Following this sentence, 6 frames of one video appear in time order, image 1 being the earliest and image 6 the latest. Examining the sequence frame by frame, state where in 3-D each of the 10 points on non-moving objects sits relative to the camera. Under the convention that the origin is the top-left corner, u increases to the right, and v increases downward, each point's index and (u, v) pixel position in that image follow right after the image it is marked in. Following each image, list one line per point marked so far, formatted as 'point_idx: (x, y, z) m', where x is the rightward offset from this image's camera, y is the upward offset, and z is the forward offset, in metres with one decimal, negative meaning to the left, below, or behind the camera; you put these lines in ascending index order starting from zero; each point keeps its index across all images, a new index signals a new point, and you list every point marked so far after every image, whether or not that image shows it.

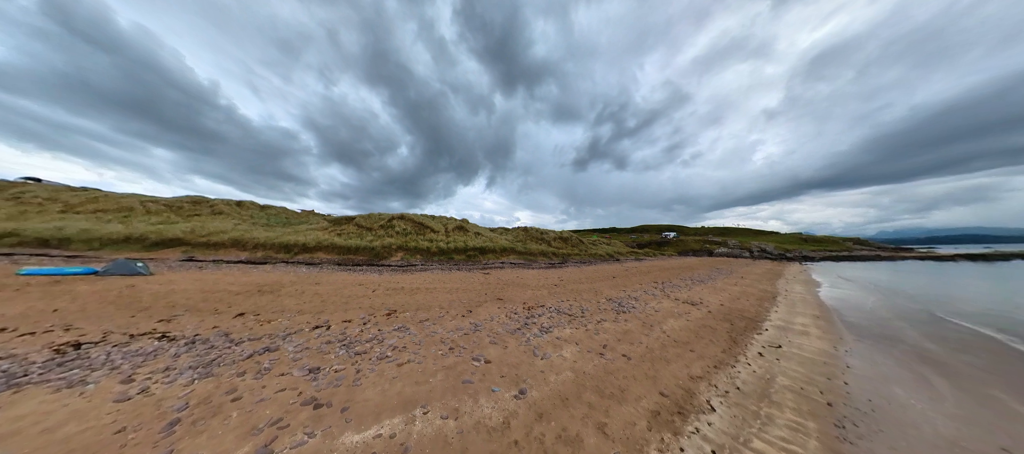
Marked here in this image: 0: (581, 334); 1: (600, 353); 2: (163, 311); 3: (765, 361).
0: (+2.5, -4.0, +7.7) m
1: (+2.6, -3.9, +6.6) m
2: (-21.9, -4.7, +12.6) m
3: (+6.9, -3.7, +5.5) m
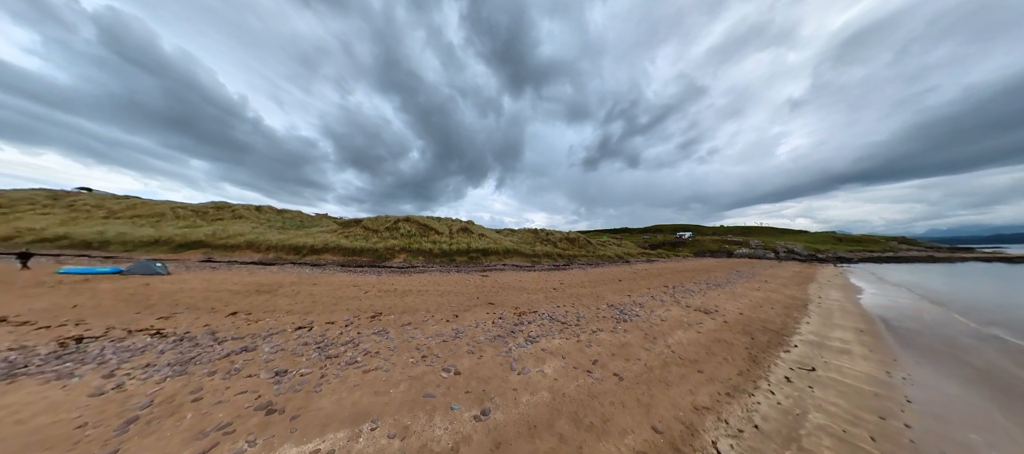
0: (+1.8, -3.9, +6.9) m
1: (+2.0, -3.9, +5.7) m
2: (-22.2, -4.9, +13.1) m
3: (+6.1, -3.5, +4.4) m
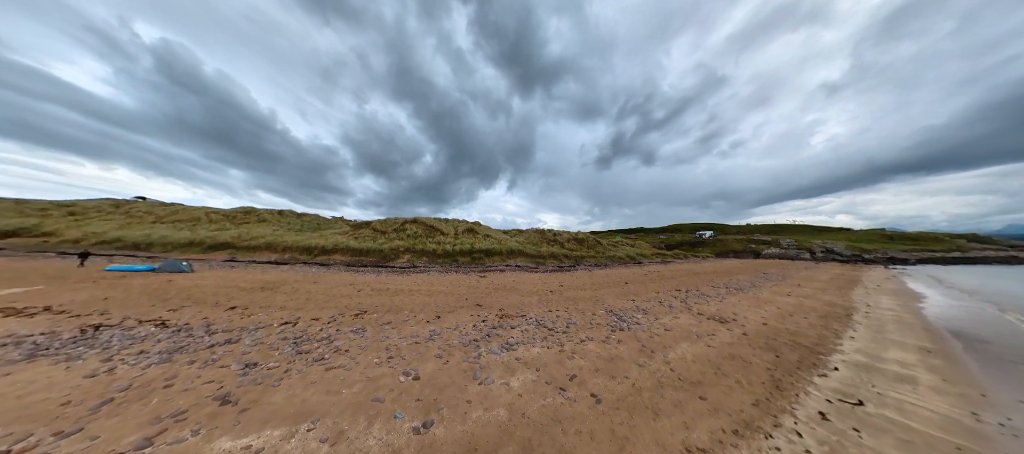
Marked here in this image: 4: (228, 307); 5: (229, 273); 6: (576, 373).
0: (+1.1, -3.7, +6.0) m
1: (+1.1, -3.7, +4.9) m
2: (-22.6, -5.0, +13.8) m
3: (+5.2, -3.3, +3.3) m
4: (-18.1, -4.9, +12.9) m
5: (-28.0, -4.4, +20.0) m
6: (+1.6, -3.7, +5.3) m
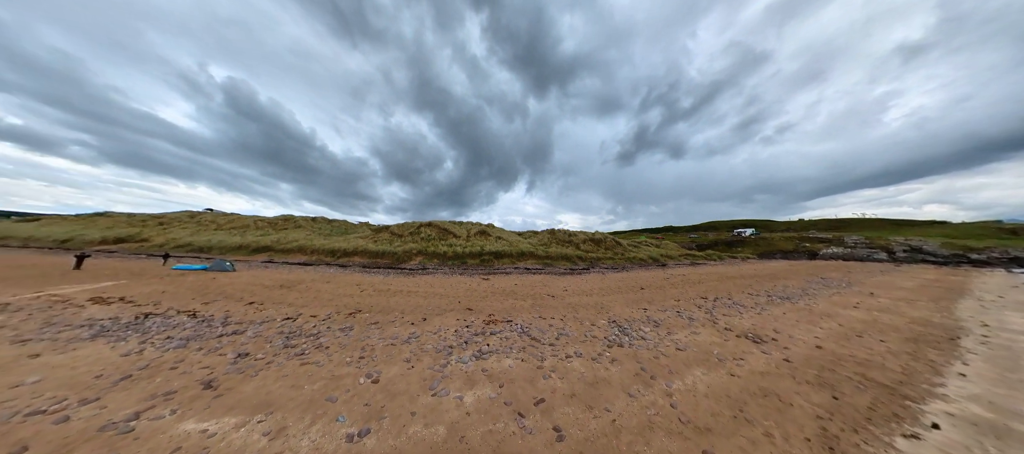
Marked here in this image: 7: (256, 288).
0: (+0.3, -3.7, +5.1) m
1: (+0.2, -3.6, +3.9) m
2: (-22.4, -5.4, +15.2) m
3: (+4.1, -3.1, +2.0) m
4: (-18.1, -5.3, +13.9) m
5: (-27.2, -5.0, +22.0) m
6: (+0.7, -3.6, +4.3) m
7: (-20.8, -5.1, +16.5) m
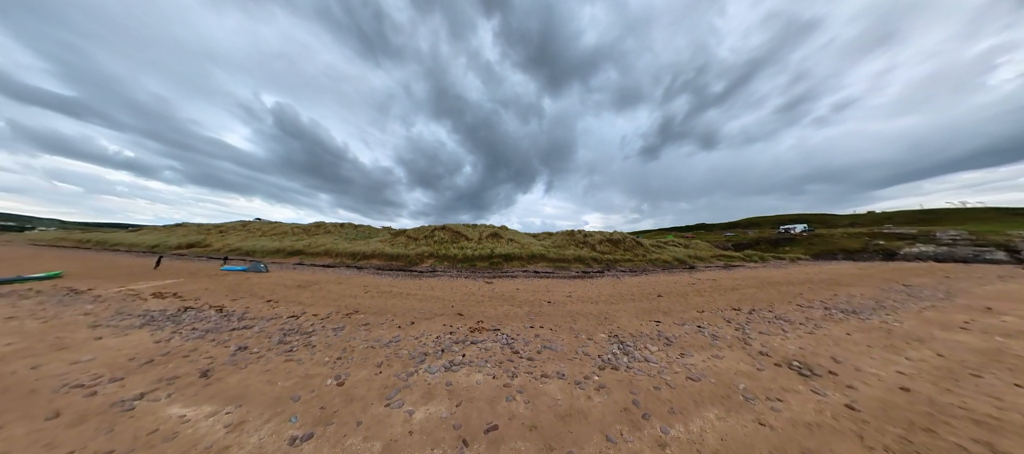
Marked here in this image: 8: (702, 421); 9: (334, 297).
0: (-0.6, -3.6, +4.3) m
1: (-0.8, -3.6, +3.1) m
2: (-22.1, -6.0, +16.6) m
3: (+2.9, -3.0, +0.8) m
4: (-17.9, -5.7, +14.8) m
5: (-26.1, -5.7, +23.8) m
6: (-0.2, -3.5, +3.4) m
7: (-20.3, -5.6, +17.7) m
8: (+3.3, -3.3, +3.5) m
9: (-12.3, -5.1, +14.0) m
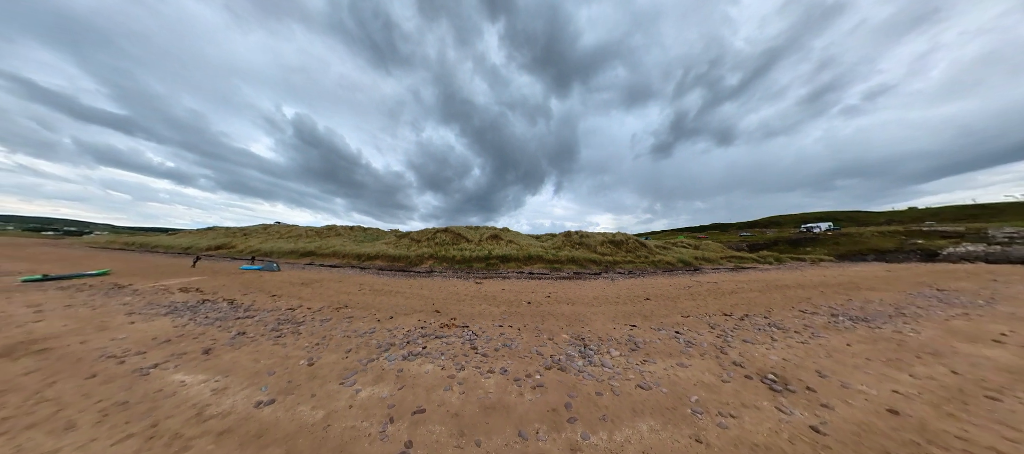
0: (-2.0, -3.5, +4.0) m
1: (-2.3, -3.4, +2.9) m
2: (-22.8, -6.1, +17.5) m
3: (+1.2, -2.8, +0.4) m
4: (-18.7, -5.8, +15.5) m
5: (-26.4, -6.0, +24.9) m
6: (-1.7, -3.4, +3.2) m
7: (-21.0, -5.8, +18.5) m
8: (+1.8, -3.2, +3.0) m
9: (-13.2, -5.2, +14.4) m
